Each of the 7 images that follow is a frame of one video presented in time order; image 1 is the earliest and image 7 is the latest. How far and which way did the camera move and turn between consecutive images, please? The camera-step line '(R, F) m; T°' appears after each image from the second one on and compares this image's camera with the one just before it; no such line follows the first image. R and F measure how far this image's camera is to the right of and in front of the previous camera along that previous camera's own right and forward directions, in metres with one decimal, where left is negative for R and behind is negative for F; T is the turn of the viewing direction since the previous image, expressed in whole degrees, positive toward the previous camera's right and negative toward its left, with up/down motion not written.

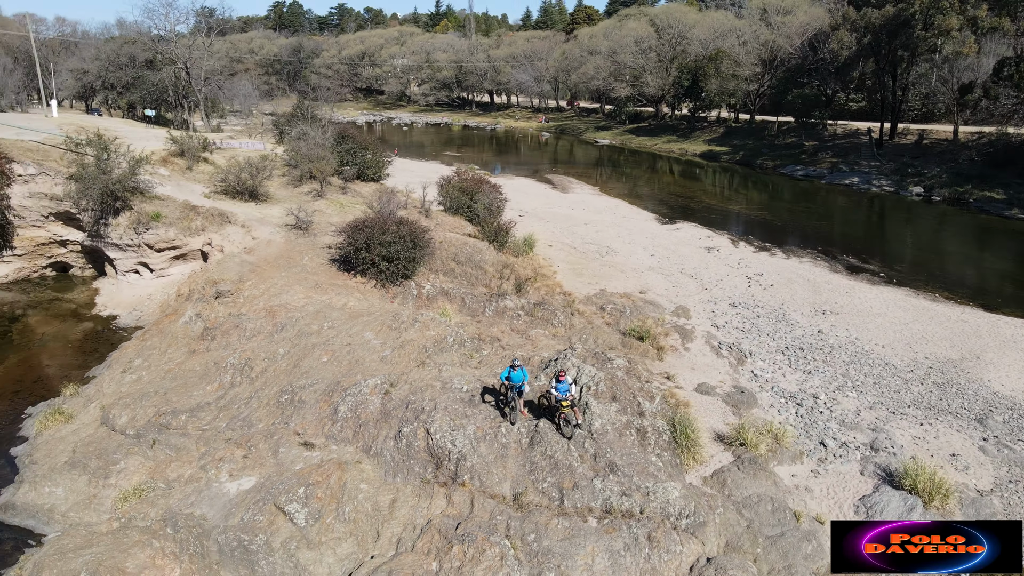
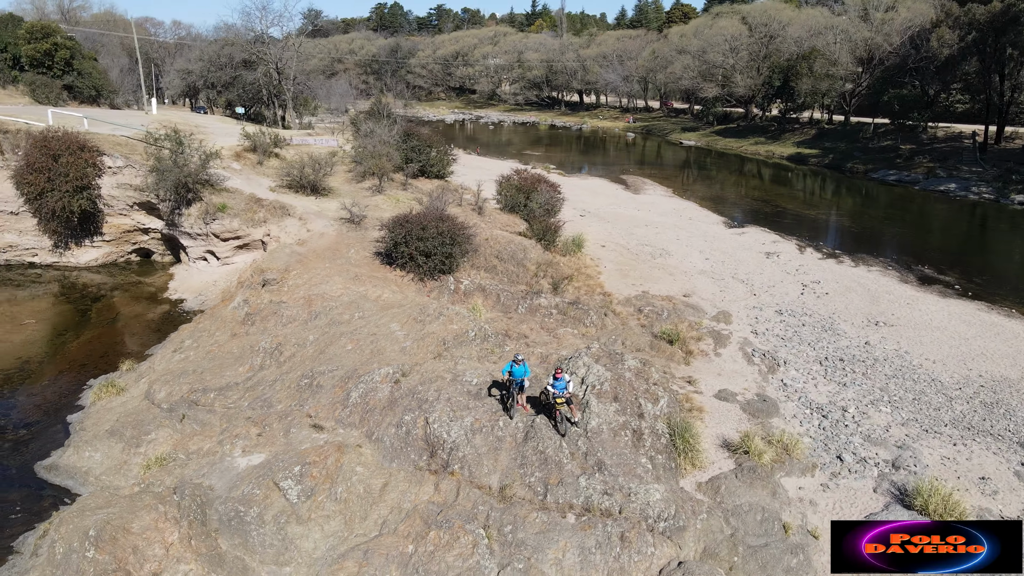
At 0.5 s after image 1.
(+1.2, -0.1) m; -7°
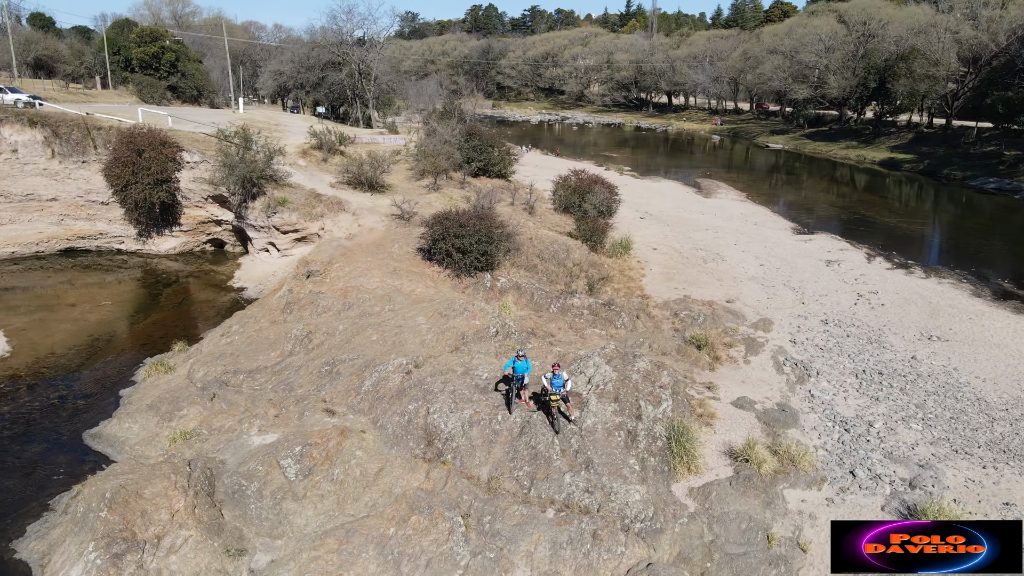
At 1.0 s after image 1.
(+1.2, -0.1) m; -7°
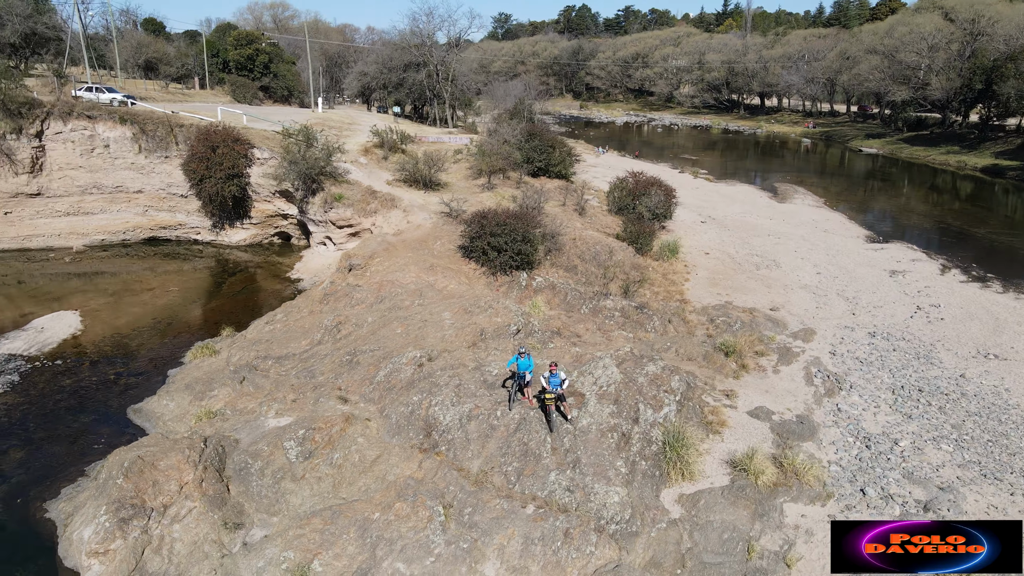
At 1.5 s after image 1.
(+1.2, -0.1) m; -7°
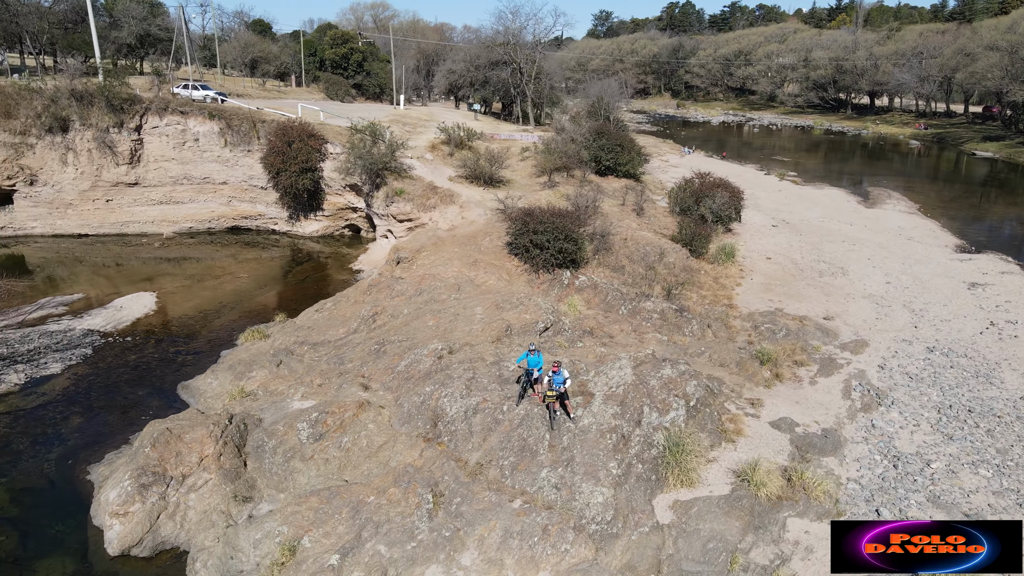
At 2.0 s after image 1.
(+1.2, 0.0) m; -7°
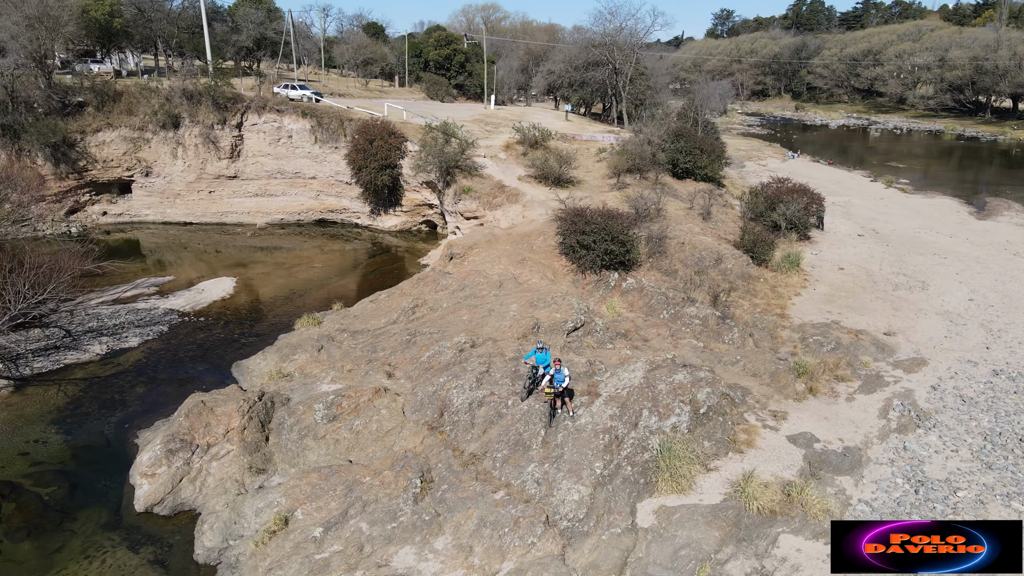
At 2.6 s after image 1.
(+1.5, -0.1) m; -8°
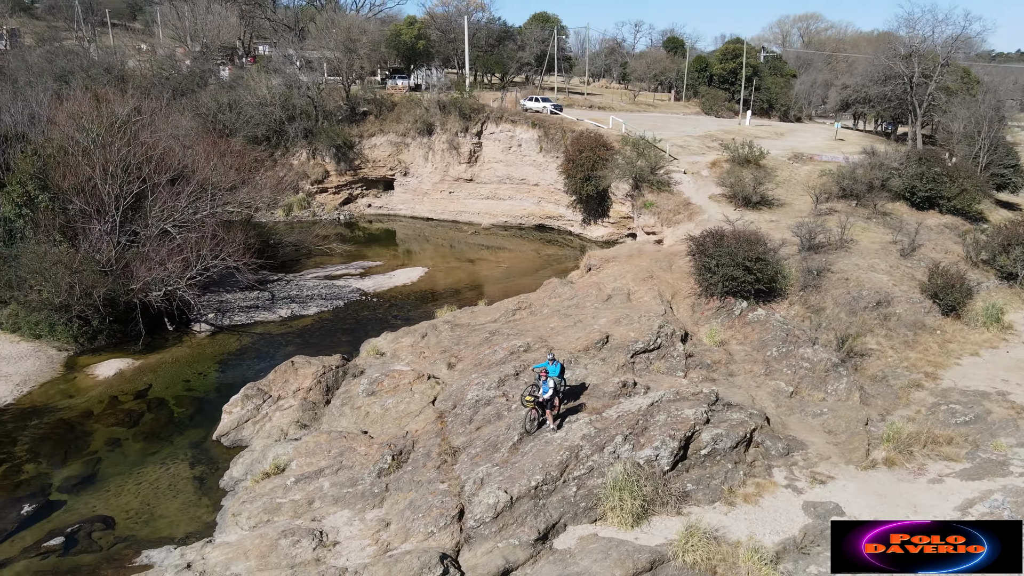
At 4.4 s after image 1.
(+4.4, +0.6) m; -23°
